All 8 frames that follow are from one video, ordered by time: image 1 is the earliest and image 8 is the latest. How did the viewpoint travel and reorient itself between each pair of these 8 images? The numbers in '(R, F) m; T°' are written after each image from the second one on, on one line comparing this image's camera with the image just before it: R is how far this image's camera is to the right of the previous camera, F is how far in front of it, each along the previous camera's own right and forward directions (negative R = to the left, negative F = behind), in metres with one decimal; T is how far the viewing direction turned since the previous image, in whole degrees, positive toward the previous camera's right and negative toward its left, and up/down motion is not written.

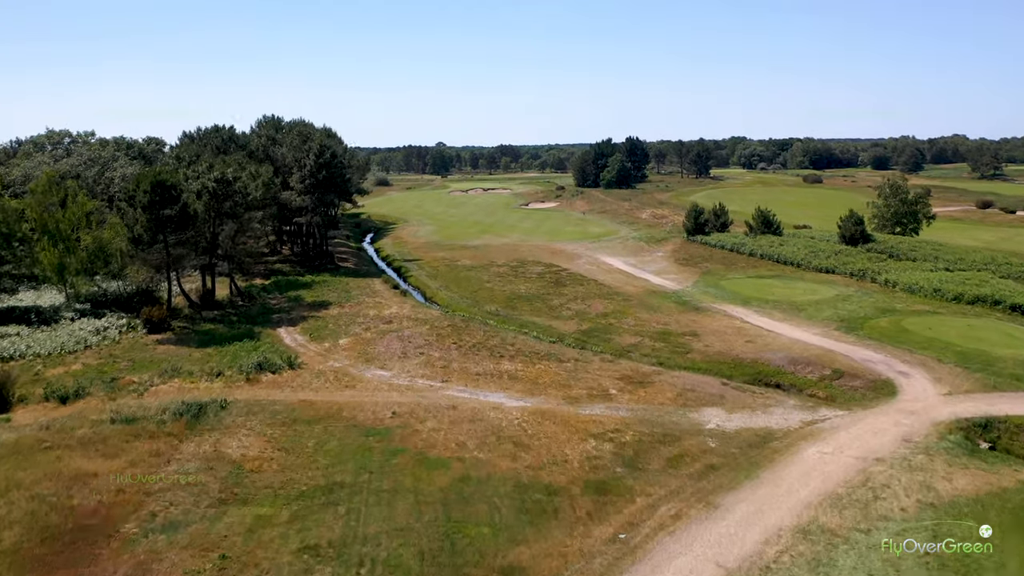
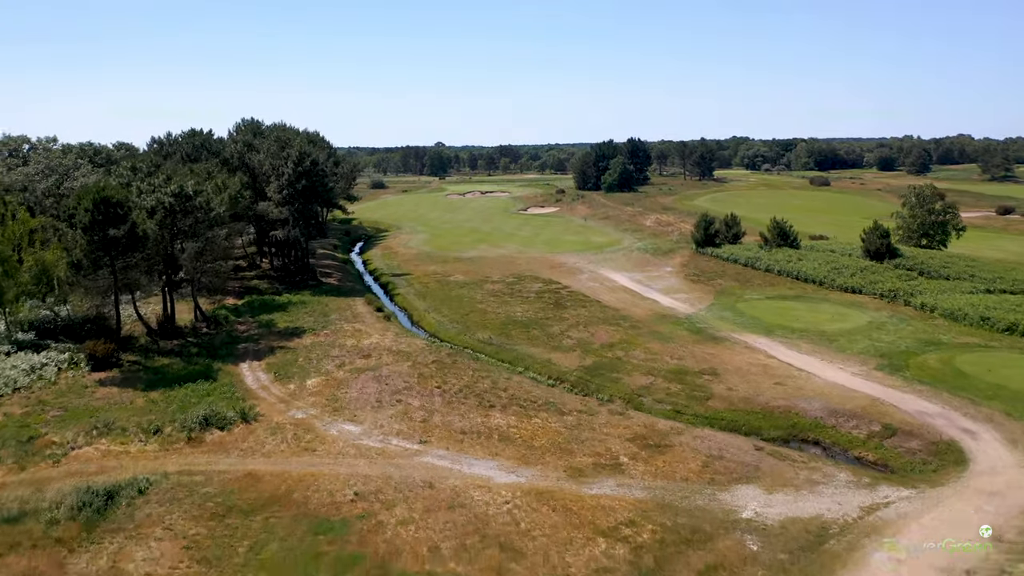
(+0.2, +4.0) m; 0°
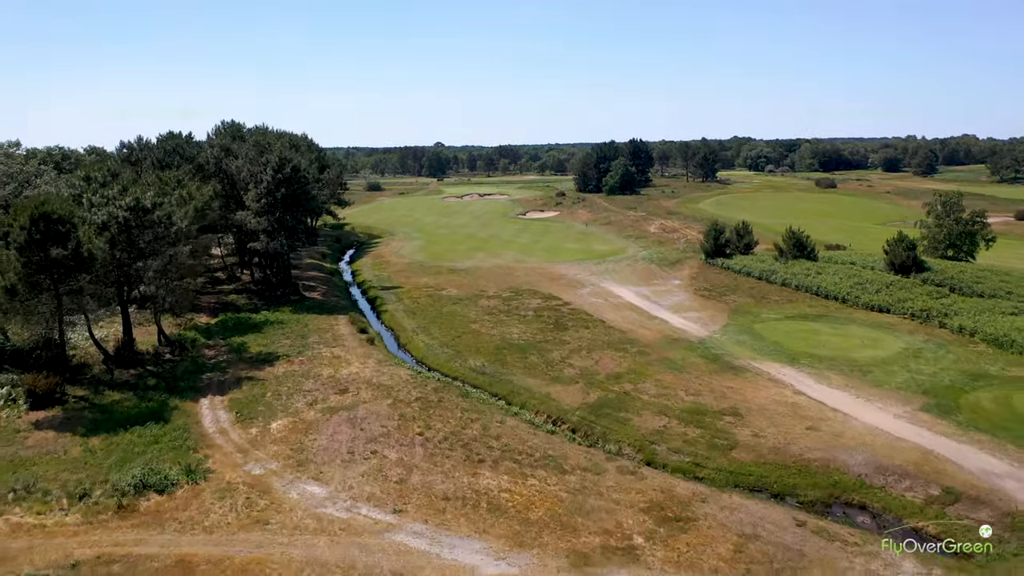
(+0.2, +3.4) m; 0°
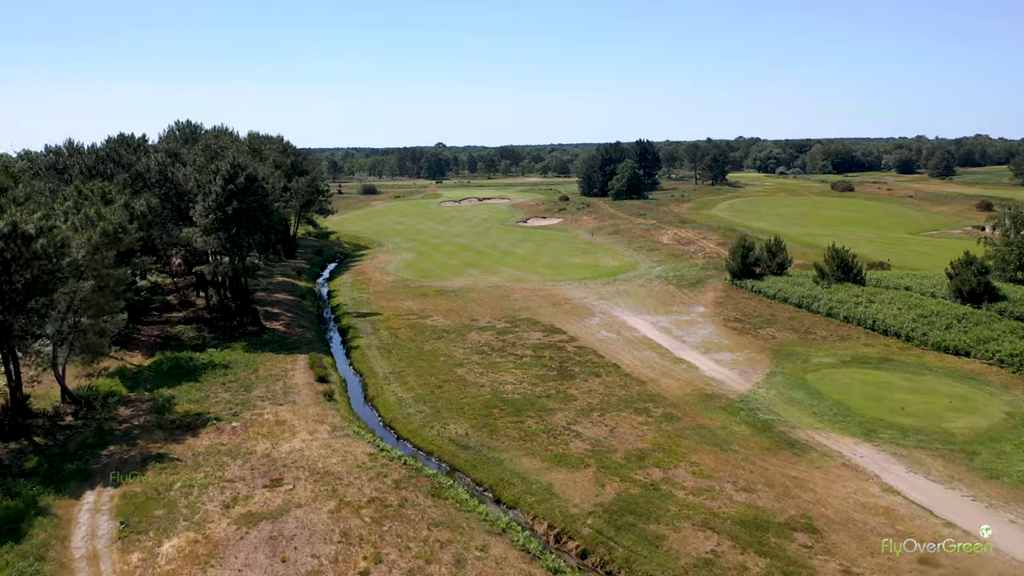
(+0.3, +6.8) m; 0°
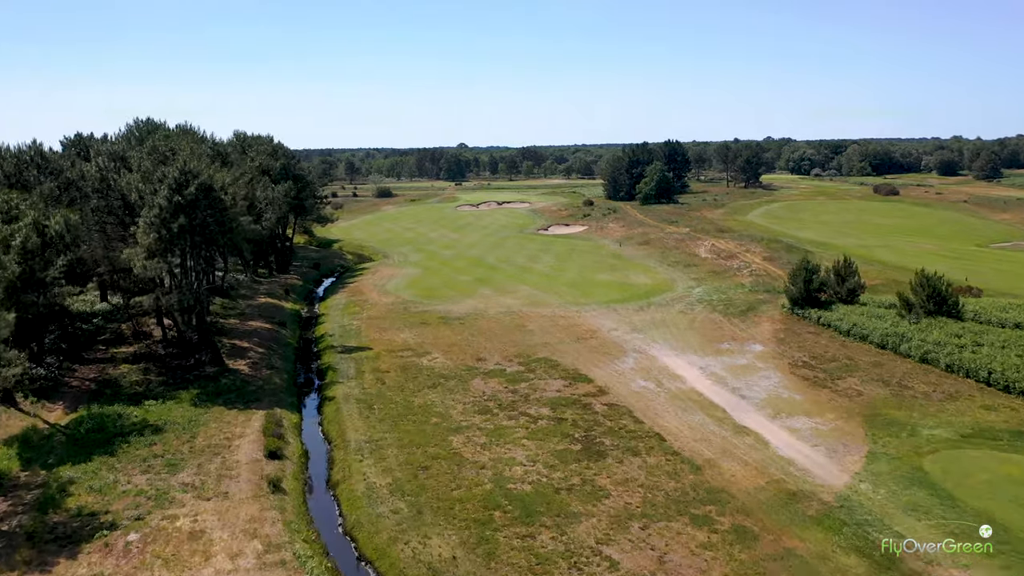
(+0.3, +7.2) m; -2°
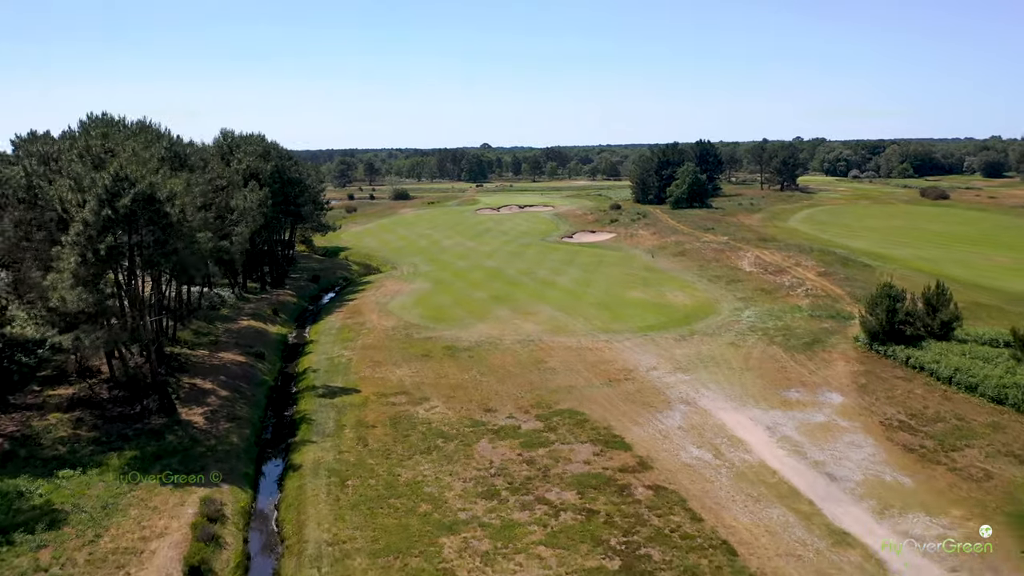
(+0.2, +6.3) m; -2°
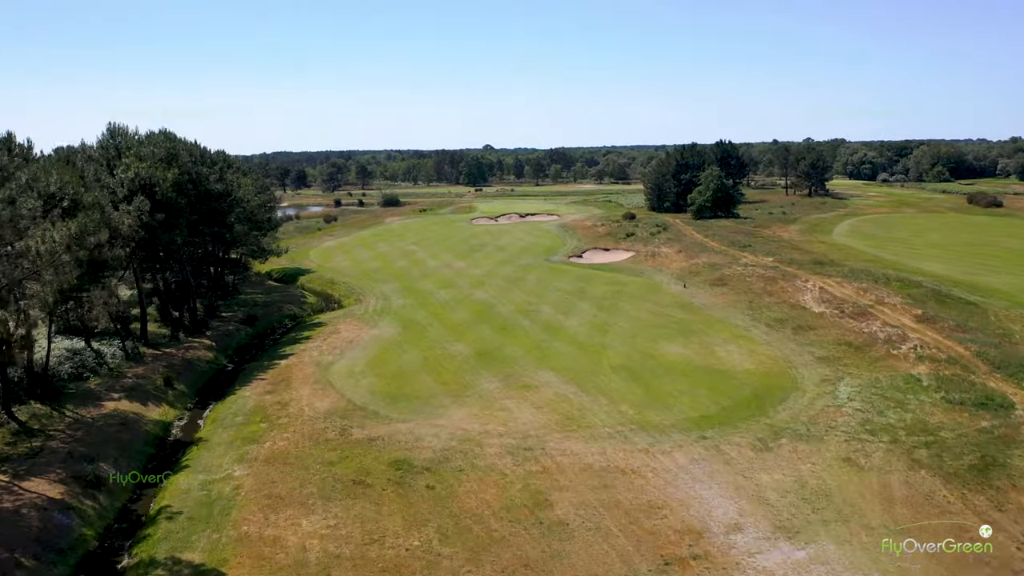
(+0.5, +12.8) m; 0°
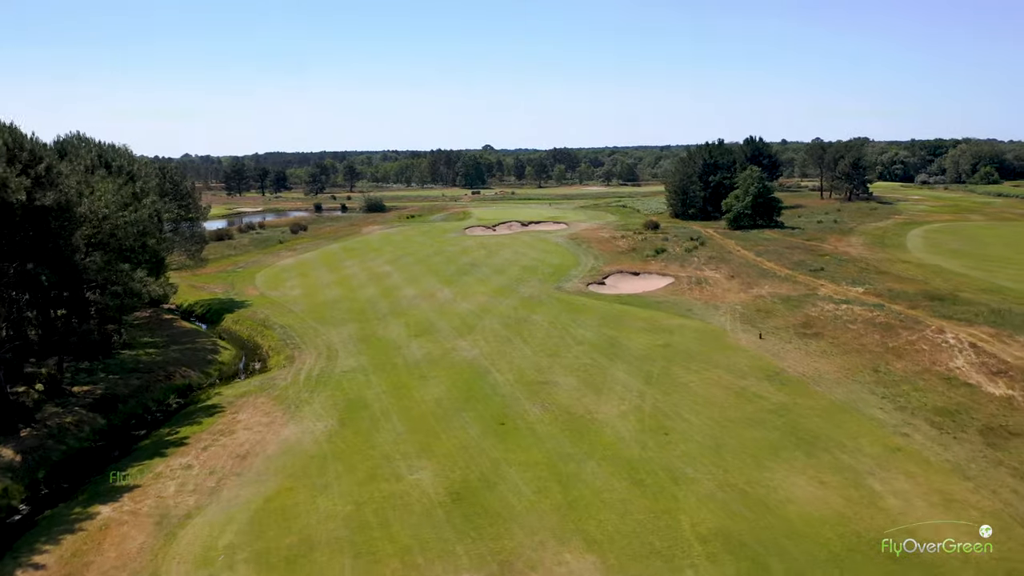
(0.0, +15.1) m; 0°
